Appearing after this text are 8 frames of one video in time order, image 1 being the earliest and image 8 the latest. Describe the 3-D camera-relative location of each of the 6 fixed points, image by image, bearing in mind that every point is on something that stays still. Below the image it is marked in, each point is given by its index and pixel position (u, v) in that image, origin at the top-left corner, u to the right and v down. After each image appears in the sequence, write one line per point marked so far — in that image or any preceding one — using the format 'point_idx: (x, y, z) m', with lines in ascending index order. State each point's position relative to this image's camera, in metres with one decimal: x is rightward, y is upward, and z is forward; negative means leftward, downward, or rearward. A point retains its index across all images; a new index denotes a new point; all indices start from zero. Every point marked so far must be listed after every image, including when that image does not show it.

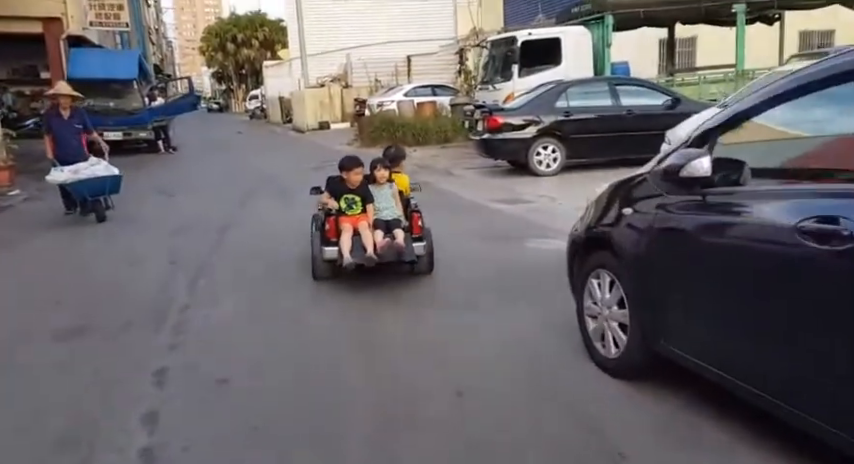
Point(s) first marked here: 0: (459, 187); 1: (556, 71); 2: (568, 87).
0: (+0.6, +0.8, +13.0) m
1: (+2.8, +3.4, +16.3) m
2: (+2.5, +2.5, +13.3) m
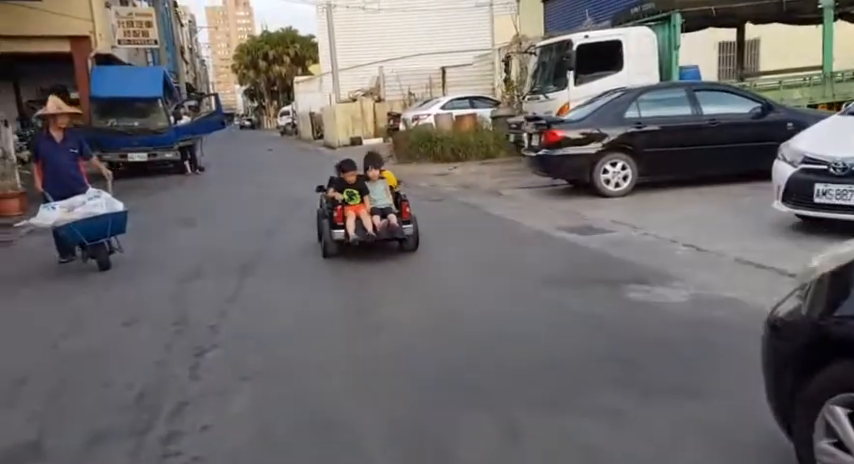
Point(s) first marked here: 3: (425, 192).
0: (+1.3, +0.4, +11.4) m
1: (+3.6, +3.0, +14.6) m
2: (+3.2, +2.1, +11.6) m
3: (0.0, +0.8, +14.7) m
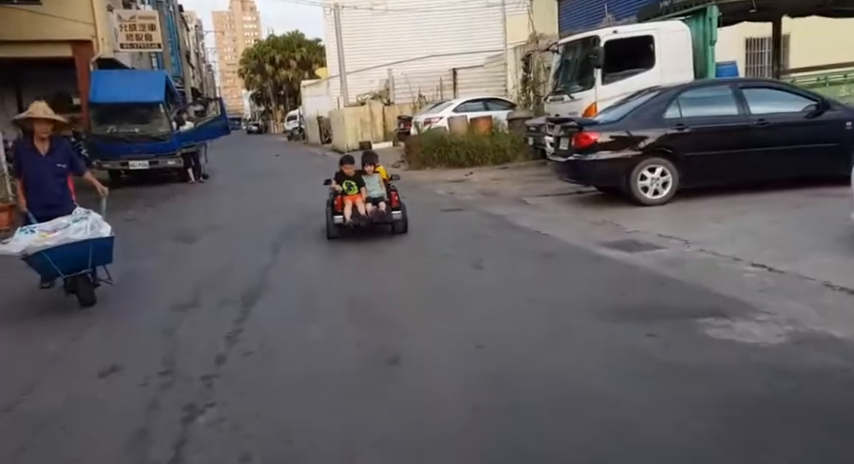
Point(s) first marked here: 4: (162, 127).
0: (+1.6, +0.2, +10.4) m
1: (+3.9, +2.8, +13.6) m
2: (+3.5, +2.0, +10.6) m
3: (+0.3, +0.6, +13.7) m
4: (-6.5, +2.5, +18.7) m
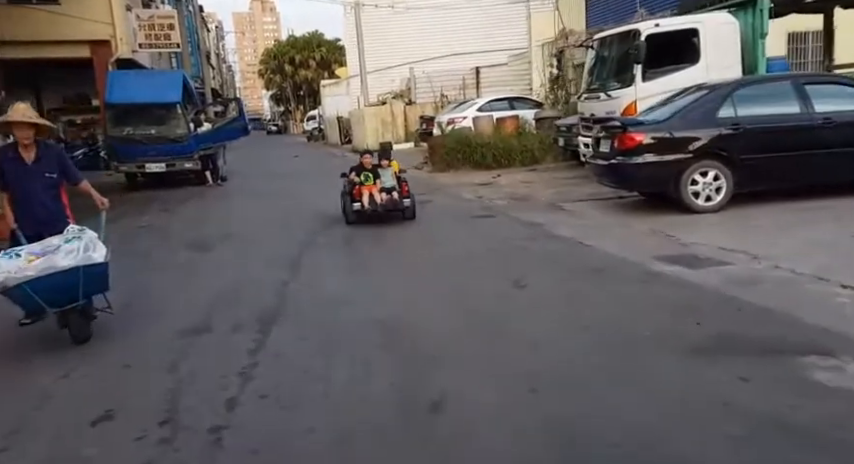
0: (+2.0, +0.1, +9.6) m
1: (+4.4, +2.7, +12.7) m
2: (+3.9, +1.8, +9.8) m
3: (+0.8, +0.4, +12.9) m
4: (-5.9, +2.4, +18.1) m
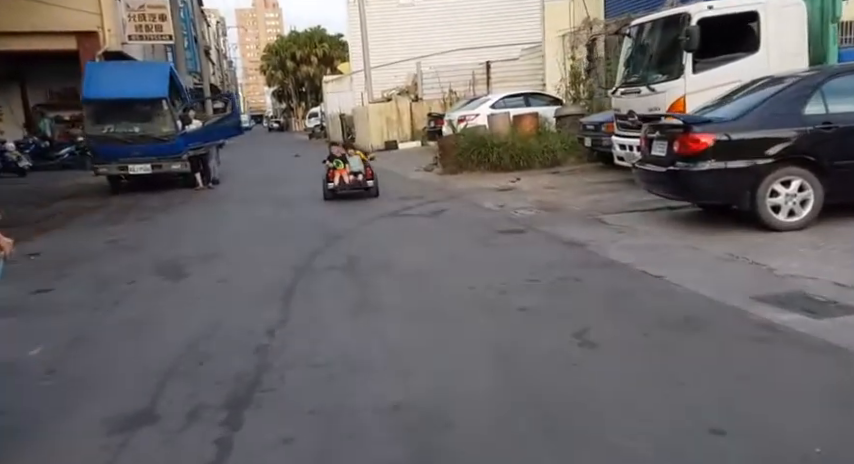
0: (+2.2, -0.2, +7.8) m
1: (+4.7, +2.5, +11.0) m
2: (+4.2, +1.6, +8.0) m
3: (+1.0, +0.2, +11.2) m
4: (-5.7, +2.2, +16.4) m
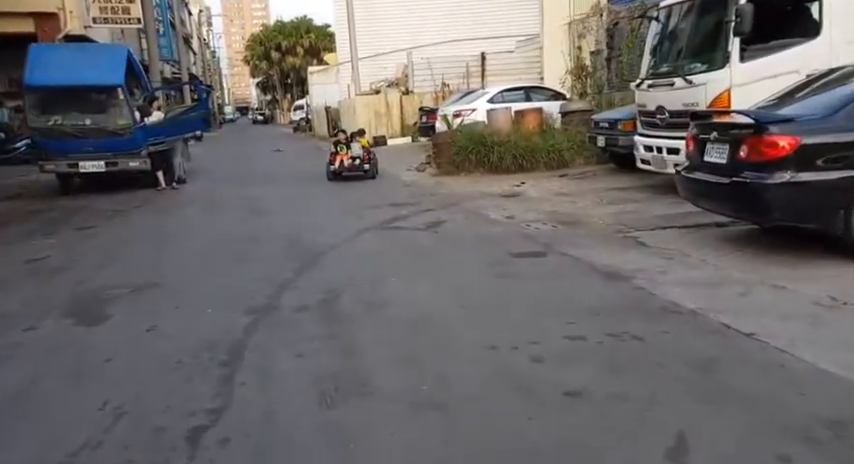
0: (+2.2, -0.4, +6.0) m
1: (+4.6, +2.2, +9.2) m
2: (+4.2, +1.3, +6.2) m
3: (+1.0, 0.0, +9.4) m
4: (-5.8, +2.1, +14.4) m
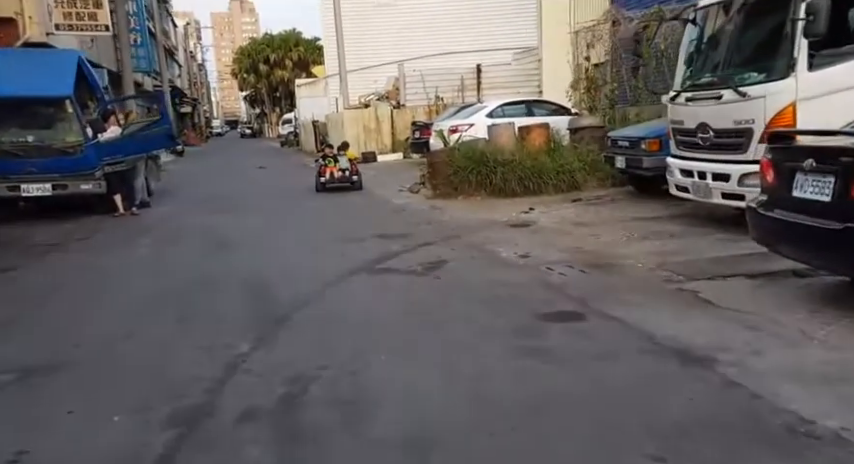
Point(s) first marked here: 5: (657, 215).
0: (+2.3, -0.8, +4.2) m
1: (+4.6, +1.7, +7.5) m
2: (+4.2, +0.9, +4.5) m
3: (+1.0, -0.4, +7.6) m
4: (-5.9, +1.6, +12.6) m
5: (+3.3, +0.2, +10.8) m
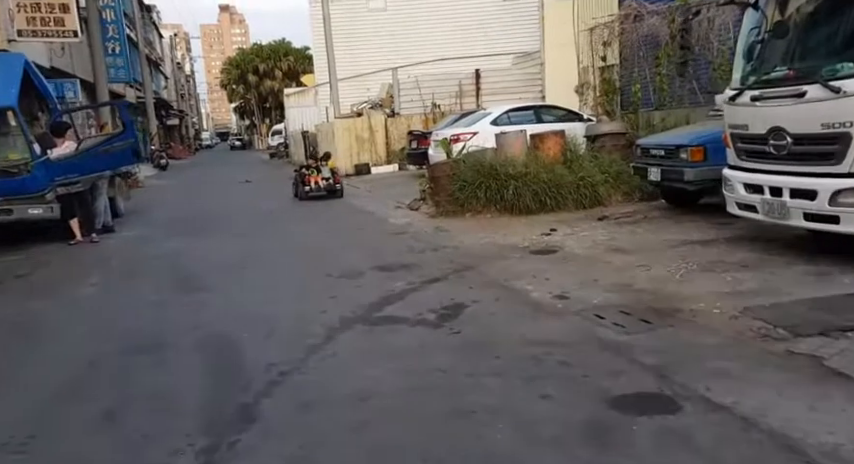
0: (+2.4, -1.1, +2.5) m
1: (+4.7, +1.5, +5.8) m
2: (+4.3, +0.7, +2.8) m
3: (+1.1, -0.7, +5.8) m
4: (-5.8, +1.1, +10.8) m
5: (+3.3, -0.1, +9.1) m
